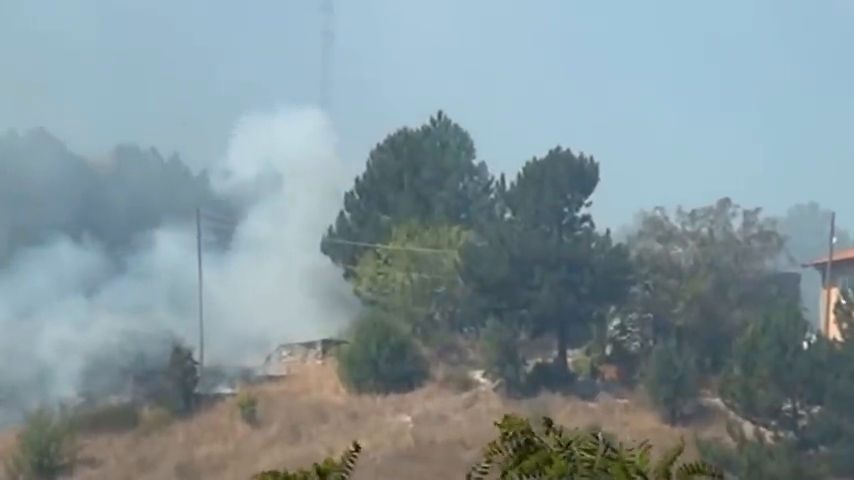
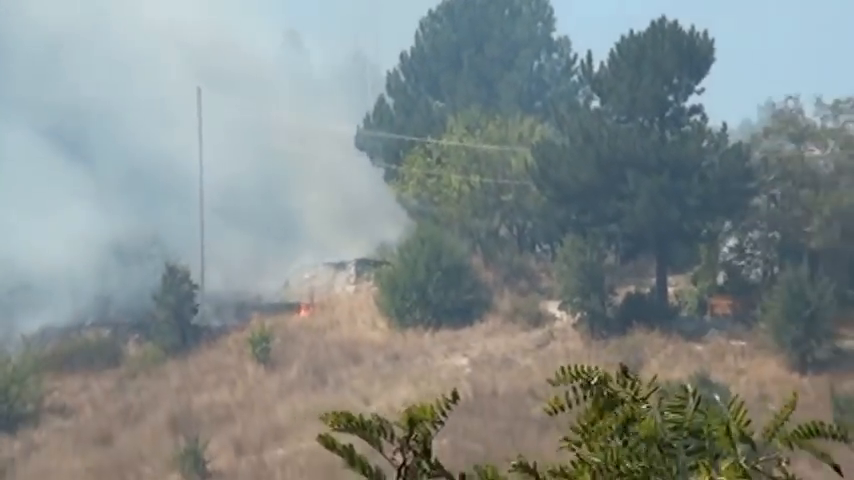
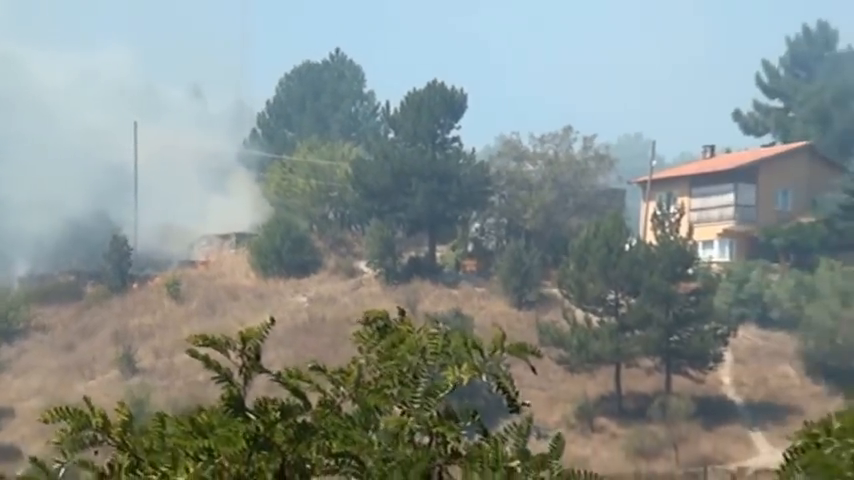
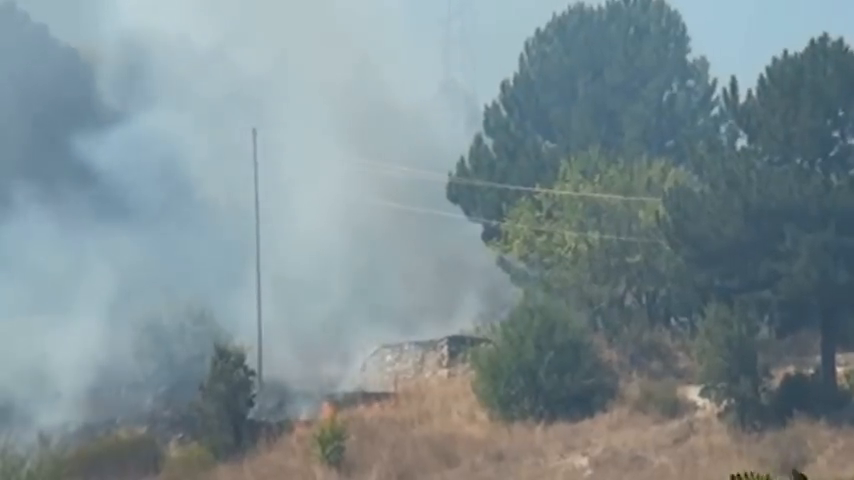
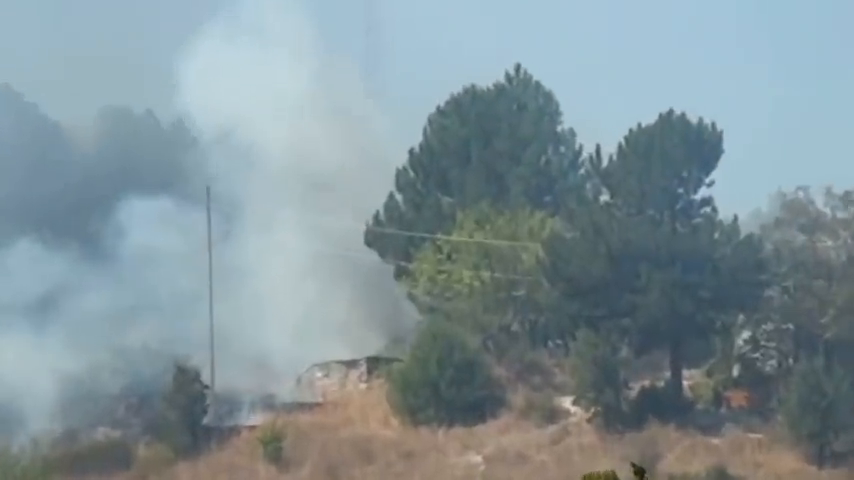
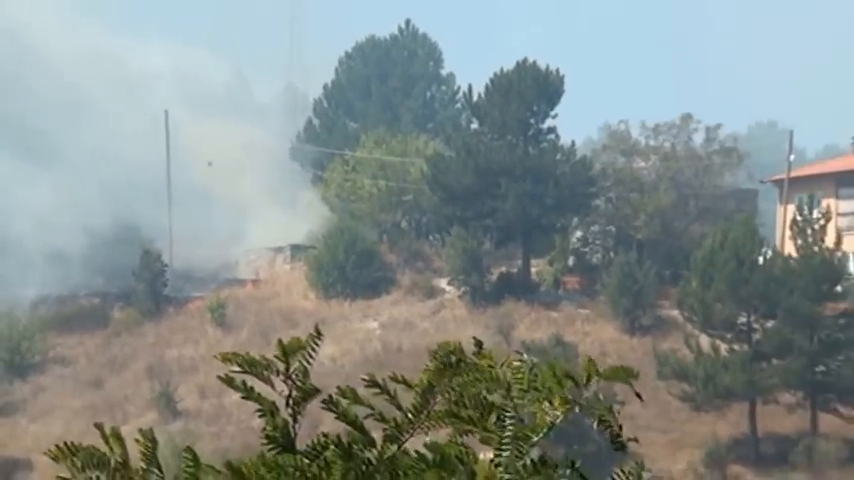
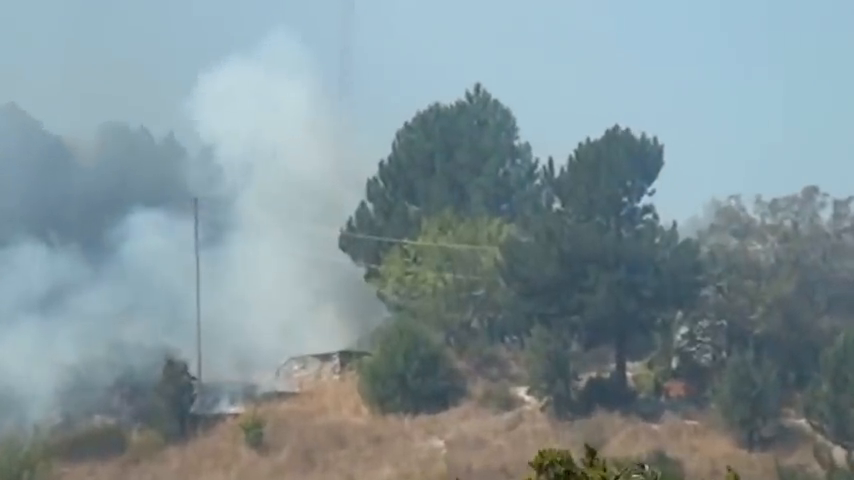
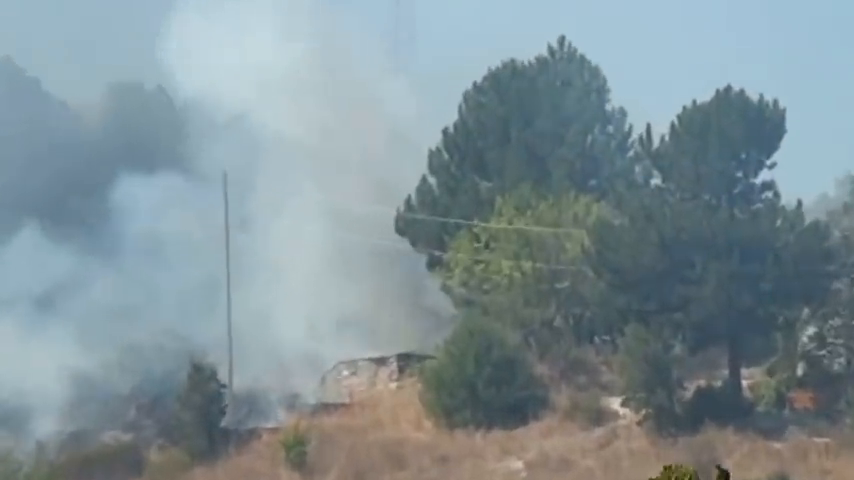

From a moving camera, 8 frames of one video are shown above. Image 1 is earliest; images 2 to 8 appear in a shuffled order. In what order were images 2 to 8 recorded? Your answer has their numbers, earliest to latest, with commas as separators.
7, 5, 8, 4, 2, 6, 3
